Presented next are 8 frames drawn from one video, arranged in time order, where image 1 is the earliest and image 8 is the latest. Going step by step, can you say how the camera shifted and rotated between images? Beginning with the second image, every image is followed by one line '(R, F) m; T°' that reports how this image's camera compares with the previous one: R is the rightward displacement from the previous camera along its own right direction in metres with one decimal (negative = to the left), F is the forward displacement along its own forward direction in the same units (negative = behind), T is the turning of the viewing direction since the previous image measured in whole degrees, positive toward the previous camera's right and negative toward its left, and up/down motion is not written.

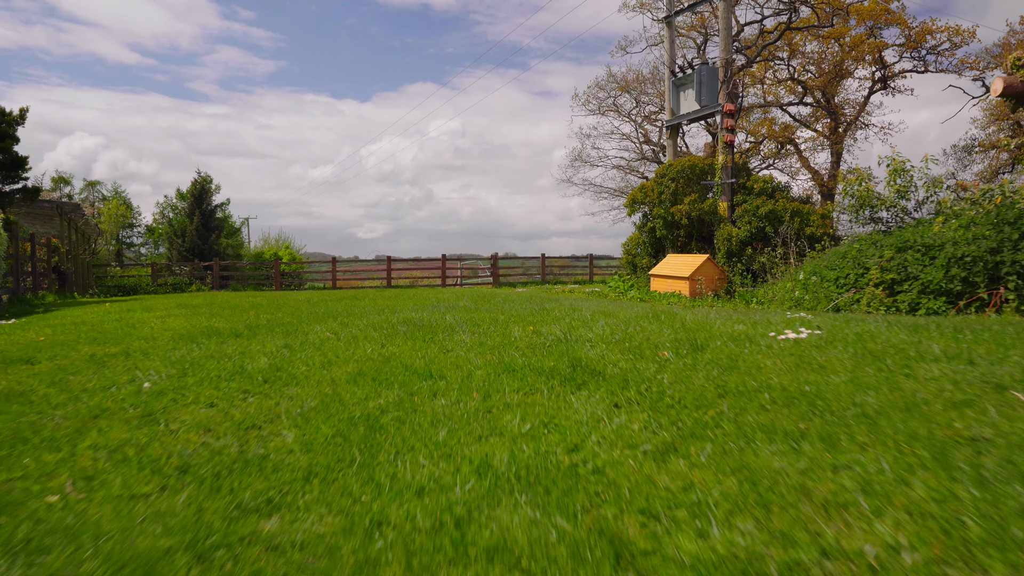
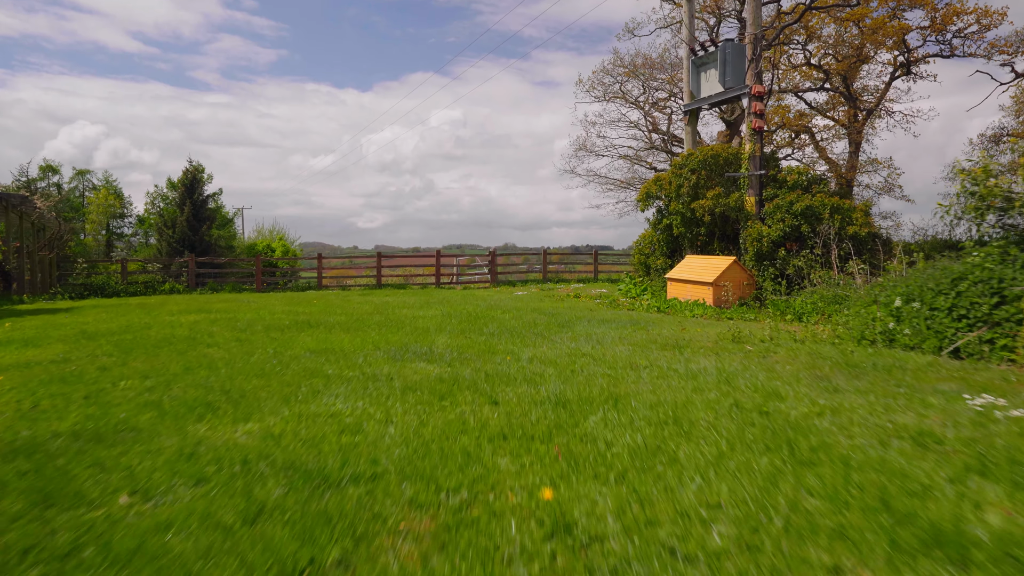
(0.0, +1.8) m; 0°
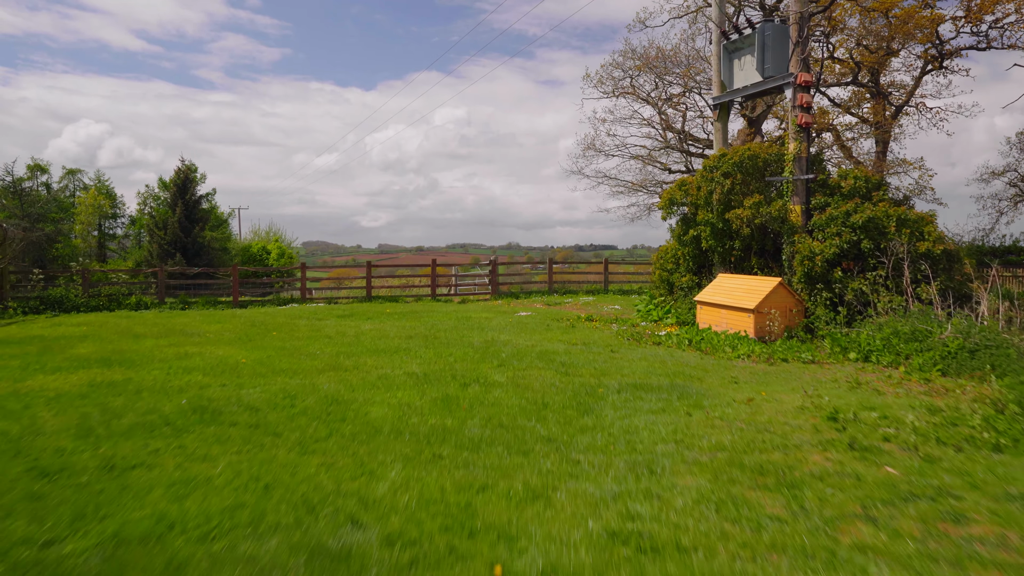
(0.0, +2.1) m; 0°
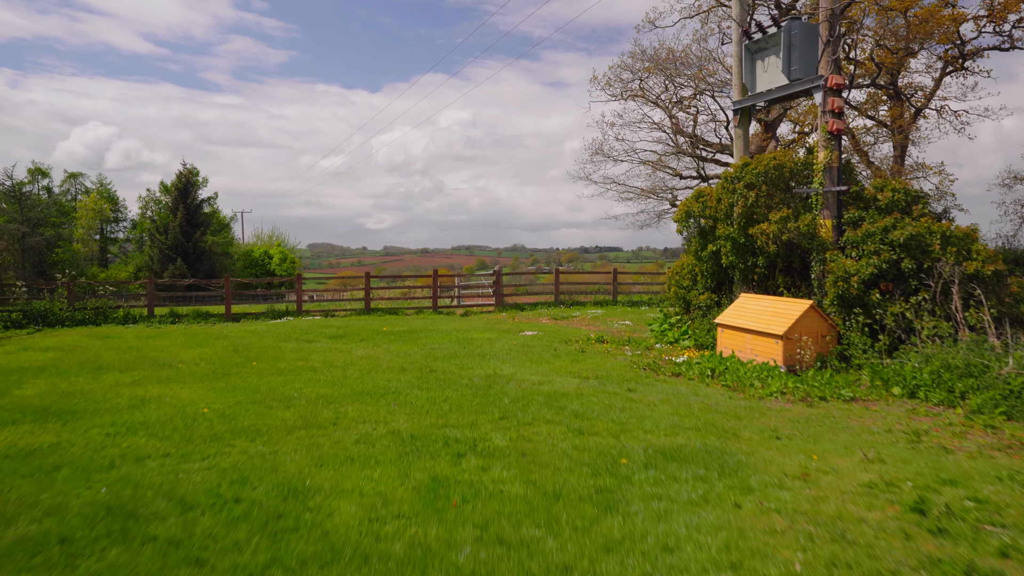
(0.0, +1.0) m; 0°
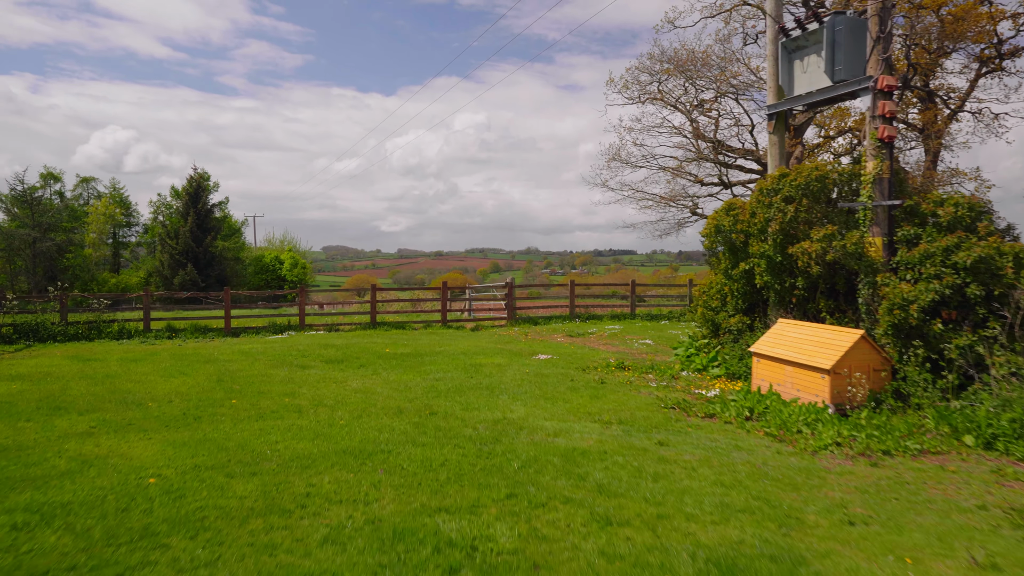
(0.0, +1.1) m; -1°
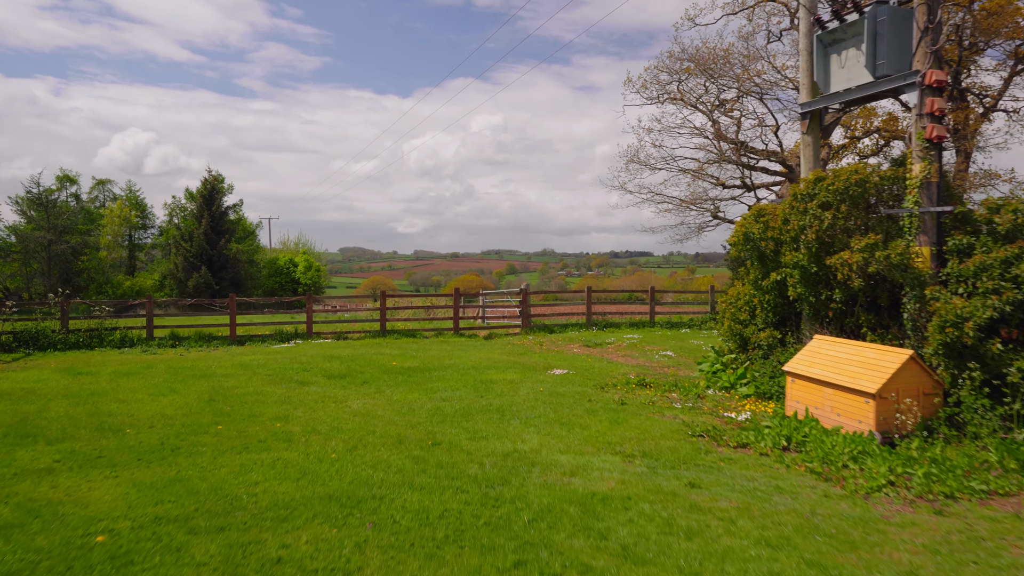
(0.0, +0.8) m; -1°
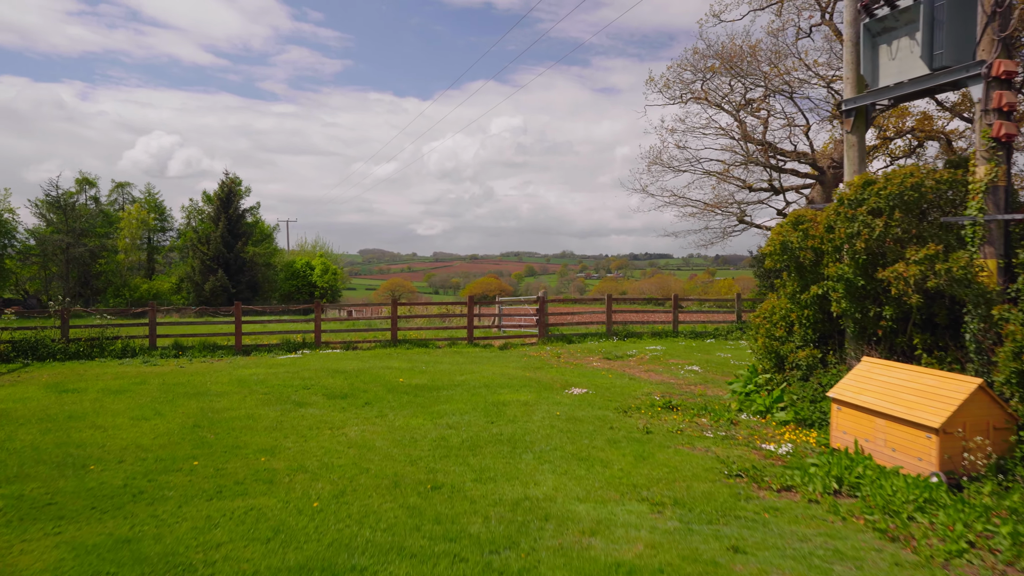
(+0.1, +0.9) m; -1°
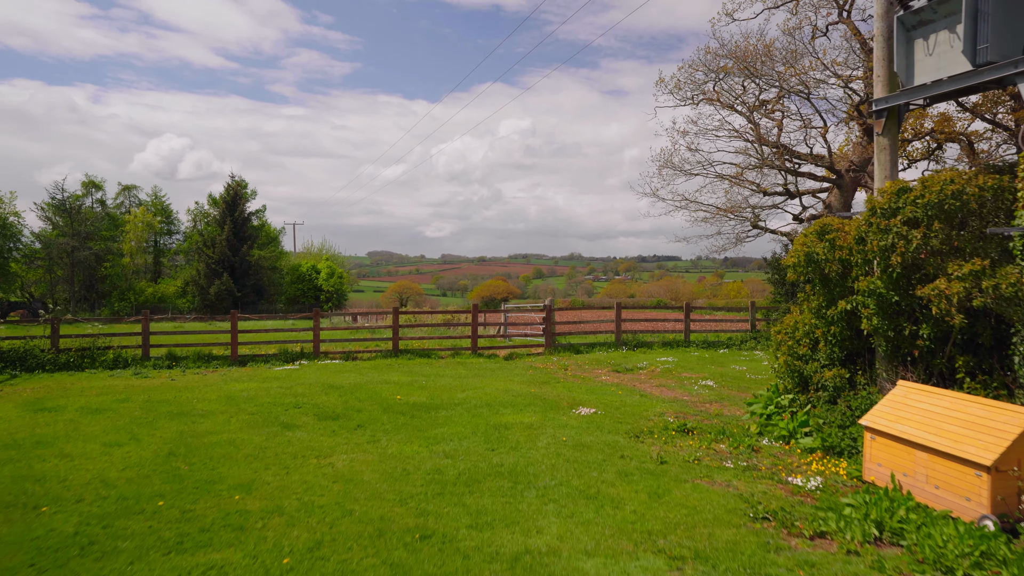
(+0.1, +0.7) m; -1°
